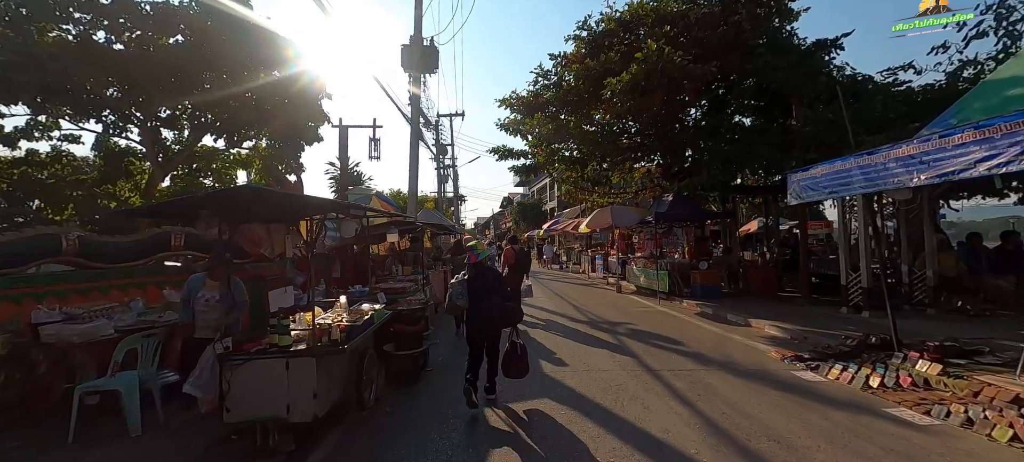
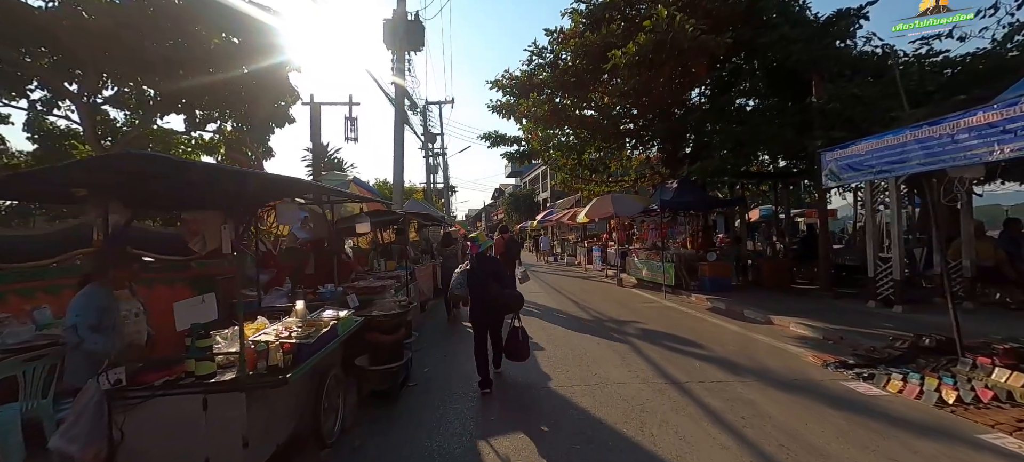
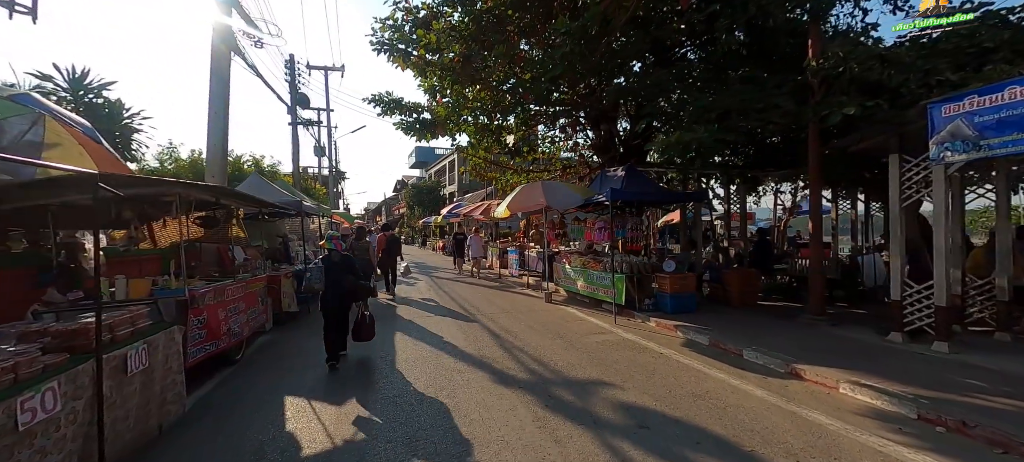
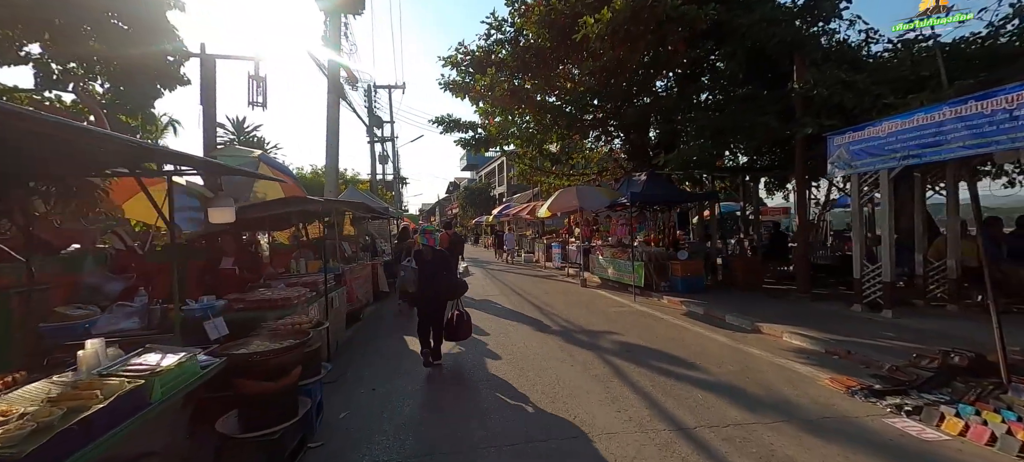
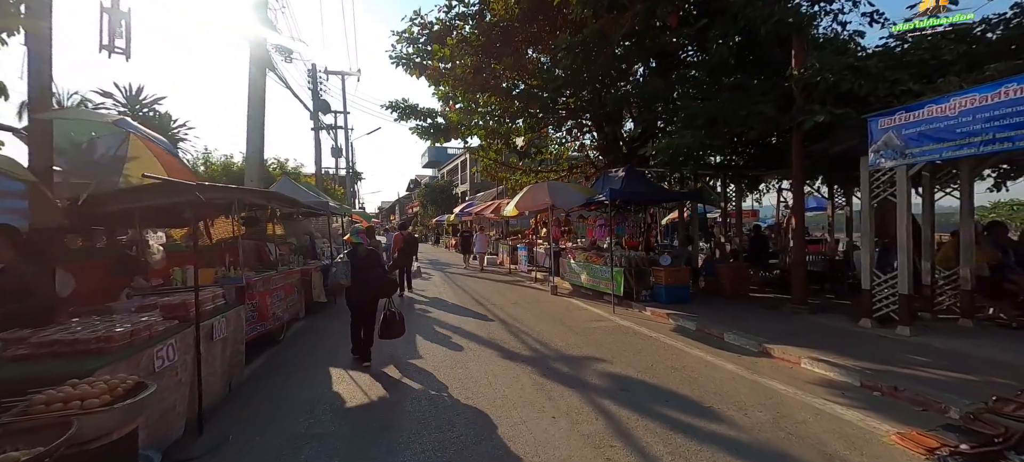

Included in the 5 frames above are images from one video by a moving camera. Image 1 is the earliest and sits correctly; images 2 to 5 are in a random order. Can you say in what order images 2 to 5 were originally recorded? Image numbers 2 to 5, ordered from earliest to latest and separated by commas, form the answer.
2, 4, 5, 3
